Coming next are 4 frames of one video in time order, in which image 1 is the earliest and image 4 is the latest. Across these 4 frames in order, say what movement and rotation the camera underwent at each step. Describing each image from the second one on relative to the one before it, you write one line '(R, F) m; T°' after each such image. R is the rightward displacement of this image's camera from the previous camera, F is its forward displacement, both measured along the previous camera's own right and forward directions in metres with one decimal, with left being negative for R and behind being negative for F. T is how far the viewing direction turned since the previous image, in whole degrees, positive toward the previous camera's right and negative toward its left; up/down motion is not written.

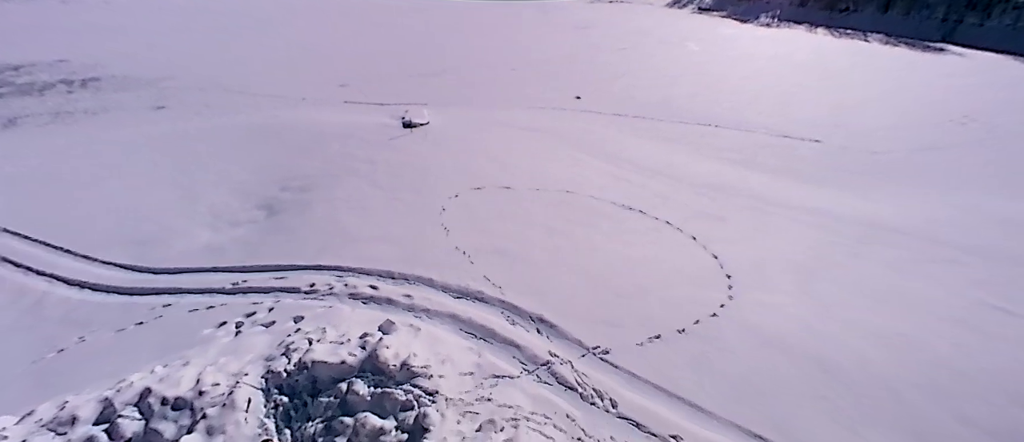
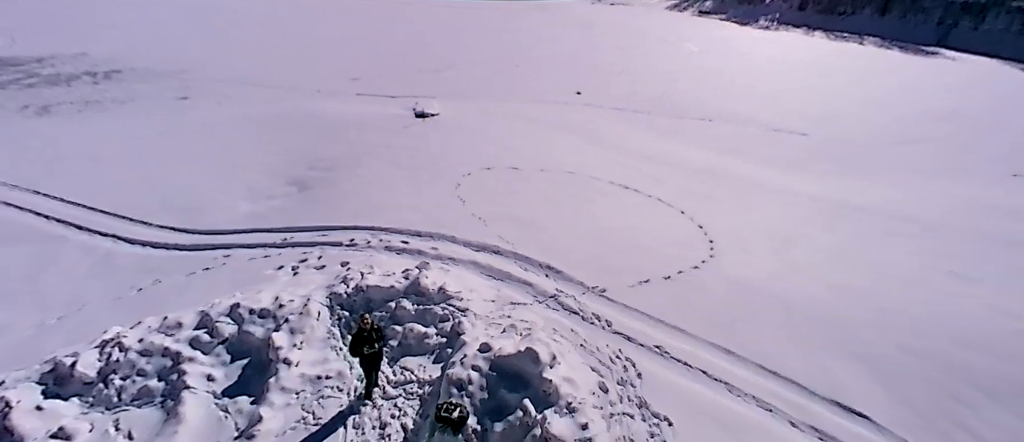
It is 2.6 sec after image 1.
(-0.3, -1.2) m; 0°
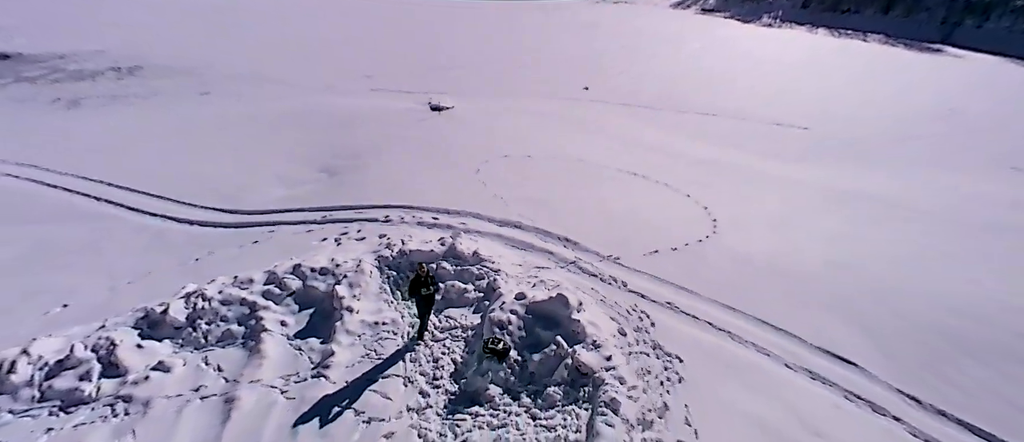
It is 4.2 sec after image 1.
(-0.4, -0.8) m; 0°
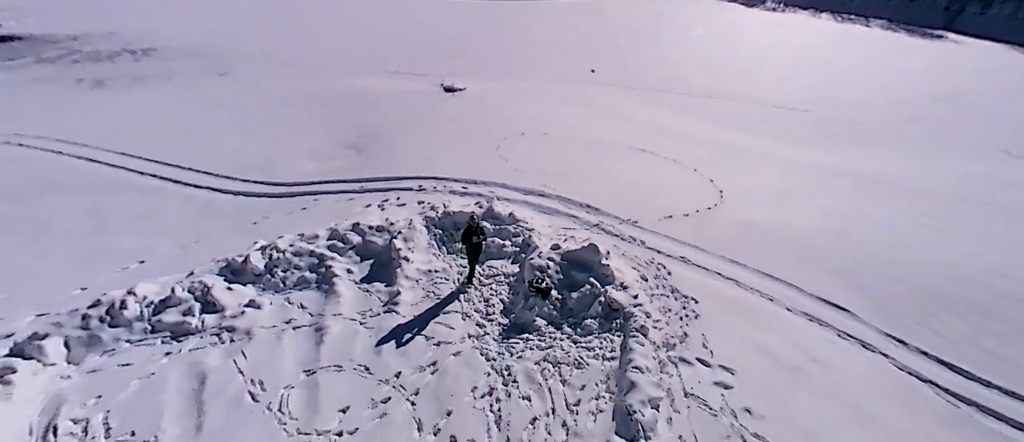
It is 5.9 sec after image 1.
(-0.6, -0.9) m; 0°
